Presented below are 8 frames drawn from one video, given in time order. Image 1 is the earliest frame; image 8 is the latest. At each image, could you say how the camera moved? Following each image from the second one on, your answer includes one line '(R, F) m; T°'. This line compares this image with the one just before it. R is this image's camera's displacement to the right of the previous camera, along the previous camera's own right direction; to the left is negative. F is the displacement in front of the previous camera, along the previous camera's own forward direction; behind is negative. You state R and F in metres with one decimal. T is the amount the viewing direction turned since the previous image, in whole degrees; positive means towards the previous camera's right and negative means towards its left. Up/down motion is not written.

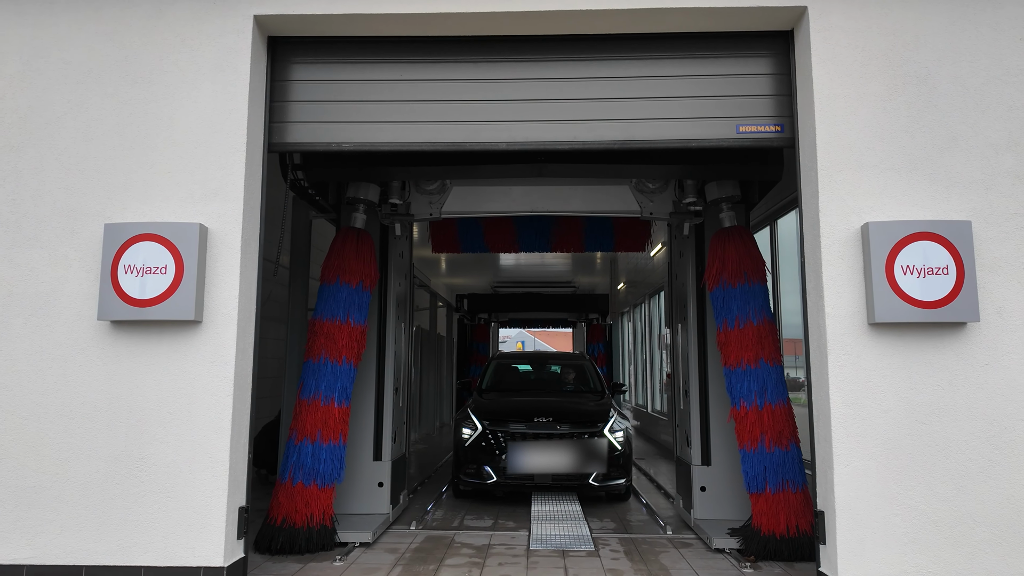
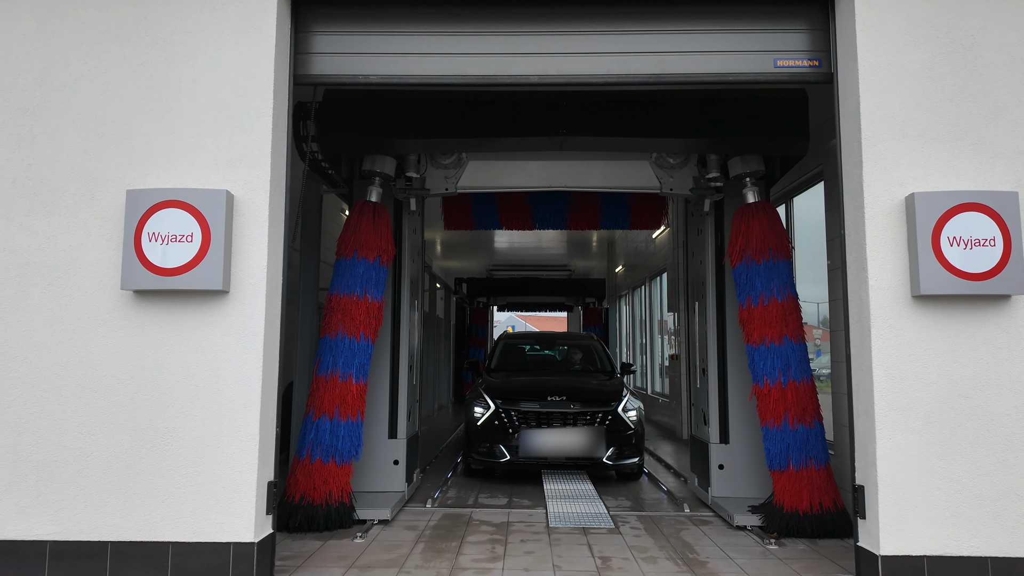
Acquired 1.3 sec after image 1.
(-0.2, +0.1) m; +1°
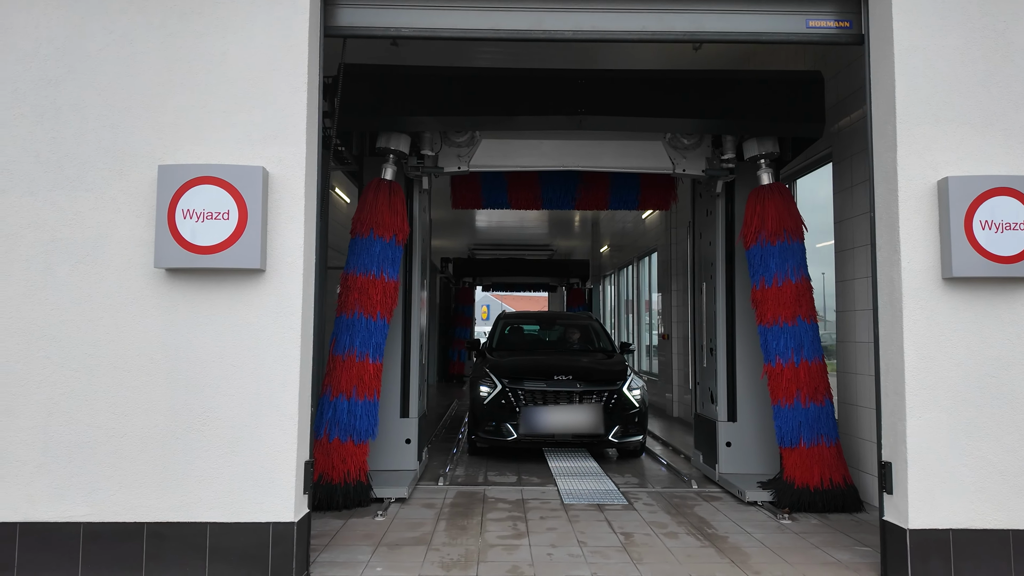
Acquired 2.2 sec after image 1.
(-0.3, 0.0) m; +2°
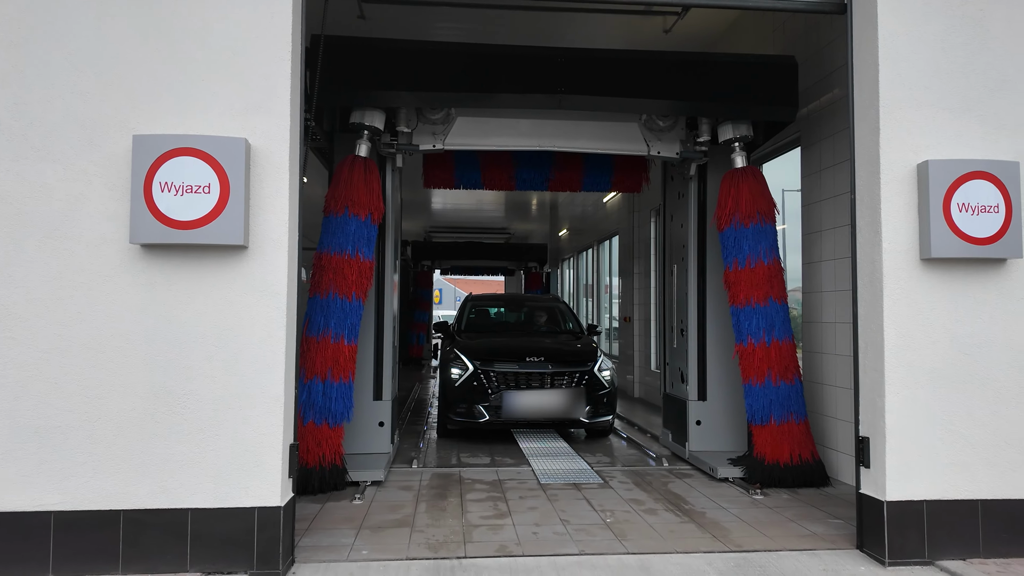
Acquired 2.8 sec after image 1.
(-0.2, 0.0) m; +4°
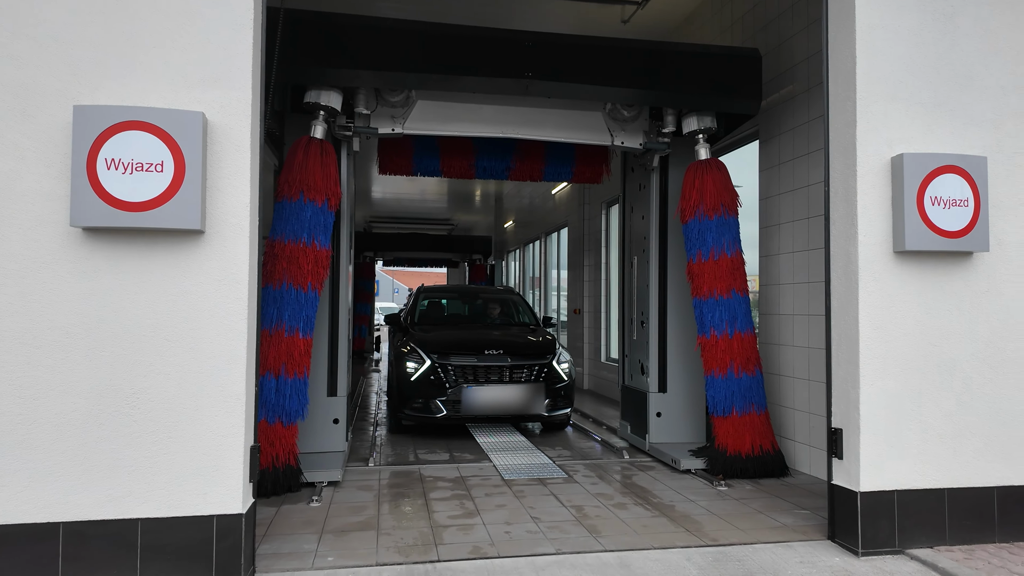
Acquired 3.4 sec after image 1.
(-0.2, +0.1) m; +5°
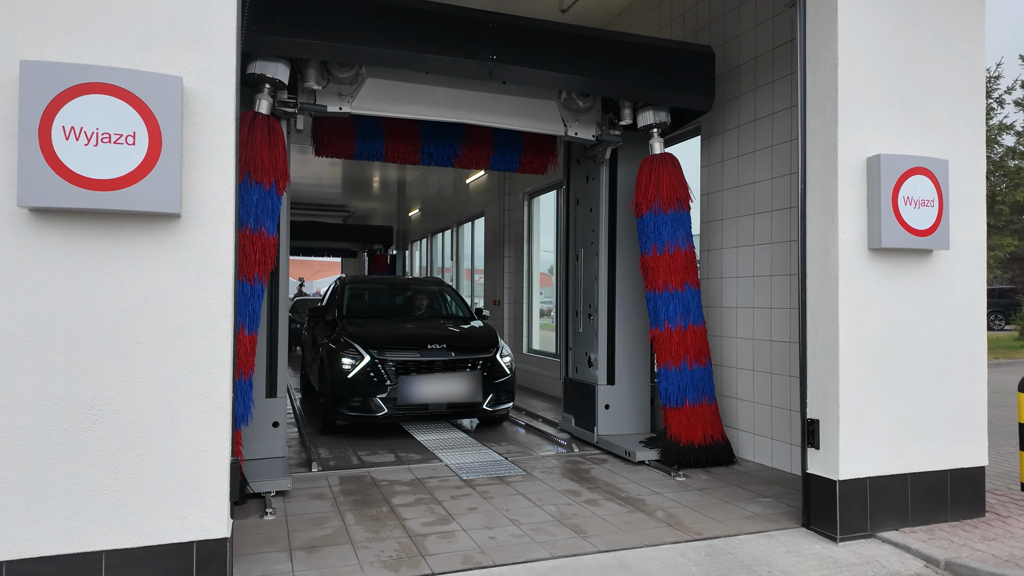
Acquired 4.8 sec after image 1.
(-0.5, +0.2) m; +10°
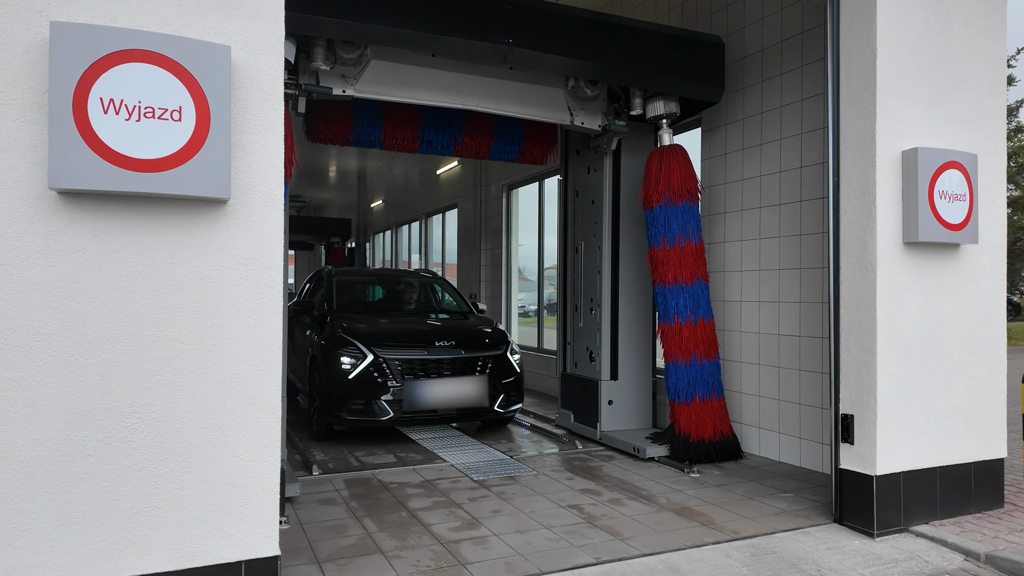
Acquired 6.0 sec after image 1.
(-0.4, +0.2) m; +4°
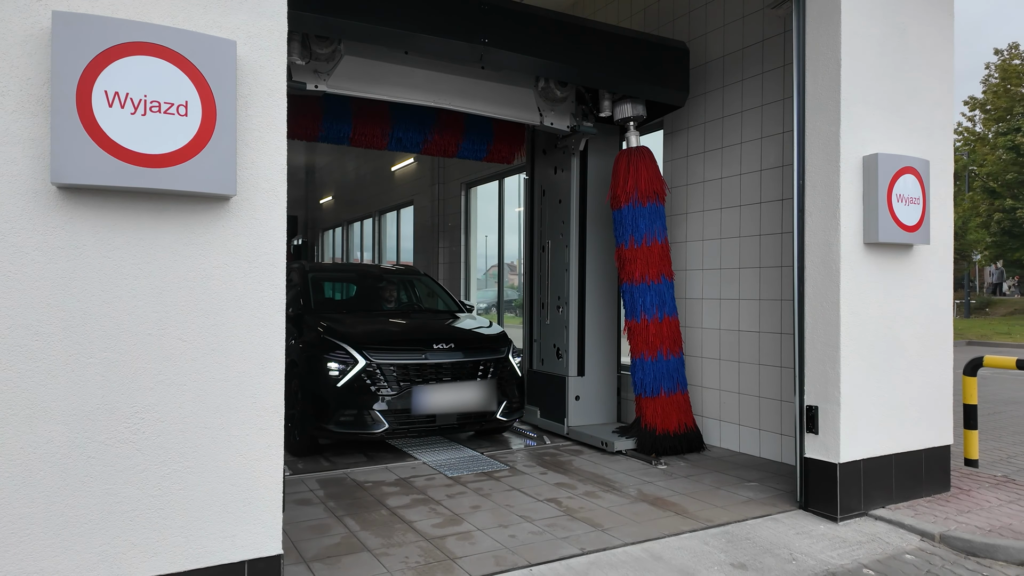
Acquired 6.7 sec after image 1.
(-0.2, 0.0) m; +5°
